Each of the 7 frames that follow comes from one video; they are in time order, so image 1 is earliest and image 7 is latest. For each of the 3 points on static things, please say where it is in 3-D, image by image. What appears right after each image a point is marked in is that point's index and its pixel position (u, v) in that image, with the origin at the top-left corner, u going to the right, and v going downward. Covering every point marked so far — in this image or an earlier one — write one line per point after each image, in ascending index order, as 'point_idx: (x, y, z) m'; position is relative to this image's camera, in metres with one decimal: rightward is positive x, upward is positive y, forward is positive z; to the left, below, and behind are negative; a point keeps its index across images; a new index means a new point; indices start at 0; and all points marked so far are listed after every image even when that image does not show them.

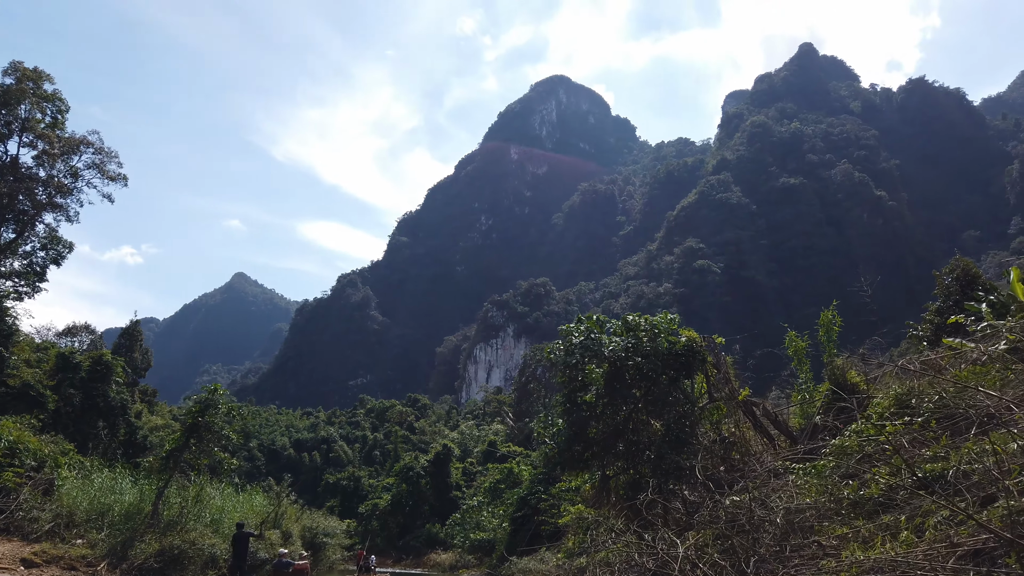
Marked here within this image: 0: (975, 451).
0: (+2.2, -0.8, +3.6) m
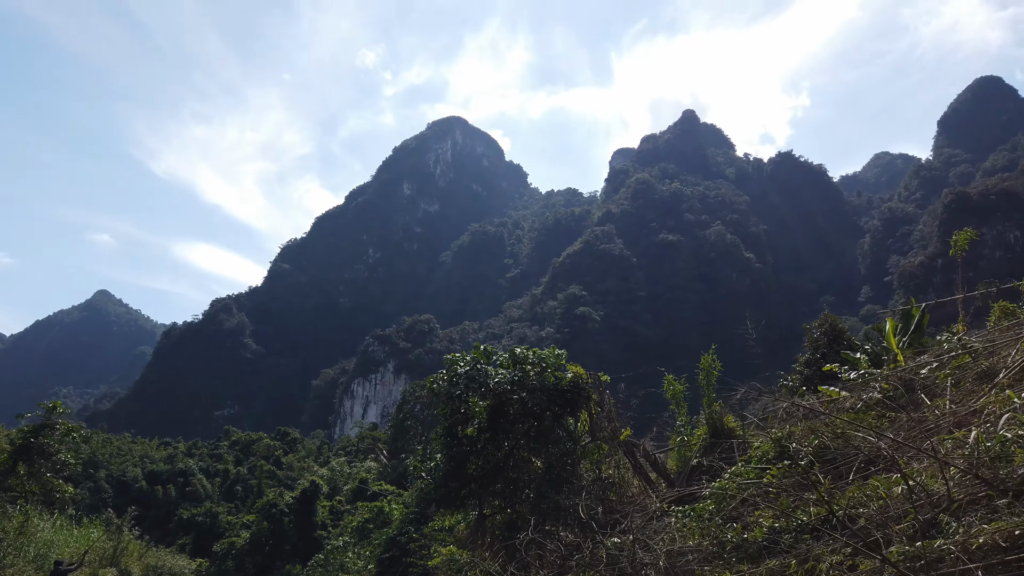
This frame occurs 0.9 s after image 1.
0: (+1.6, -0.9, +3.6) m
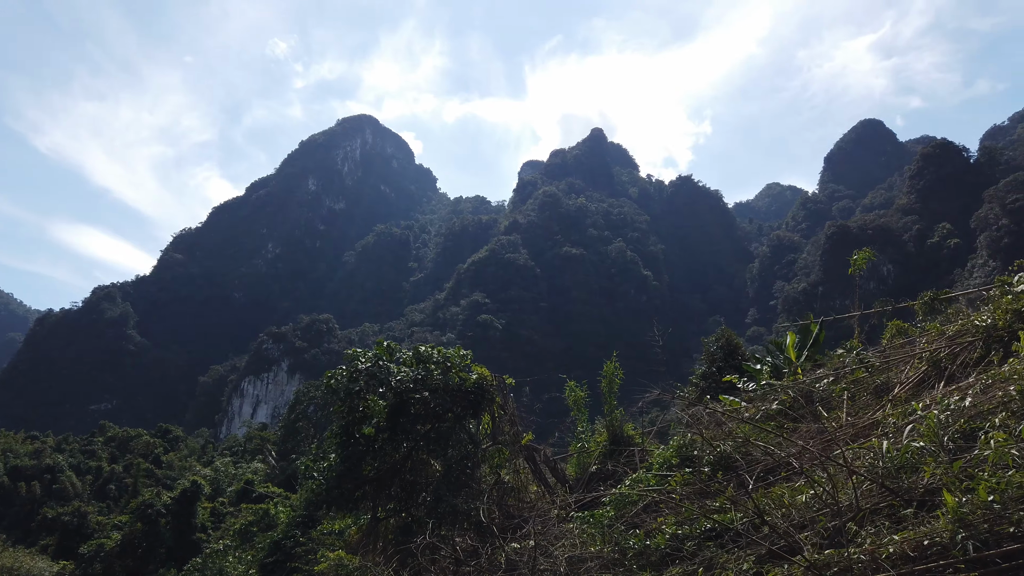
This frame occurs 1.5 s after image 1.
0: (+1.2, -1.0, +3.6) m
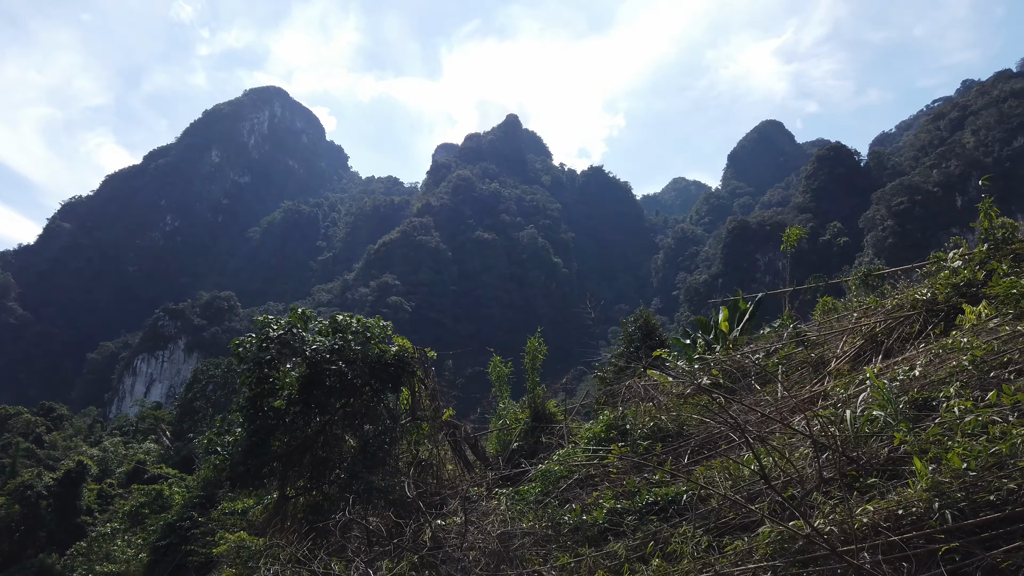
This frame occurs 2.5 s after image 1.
0: (+0.9, -0.8, +3.4) m
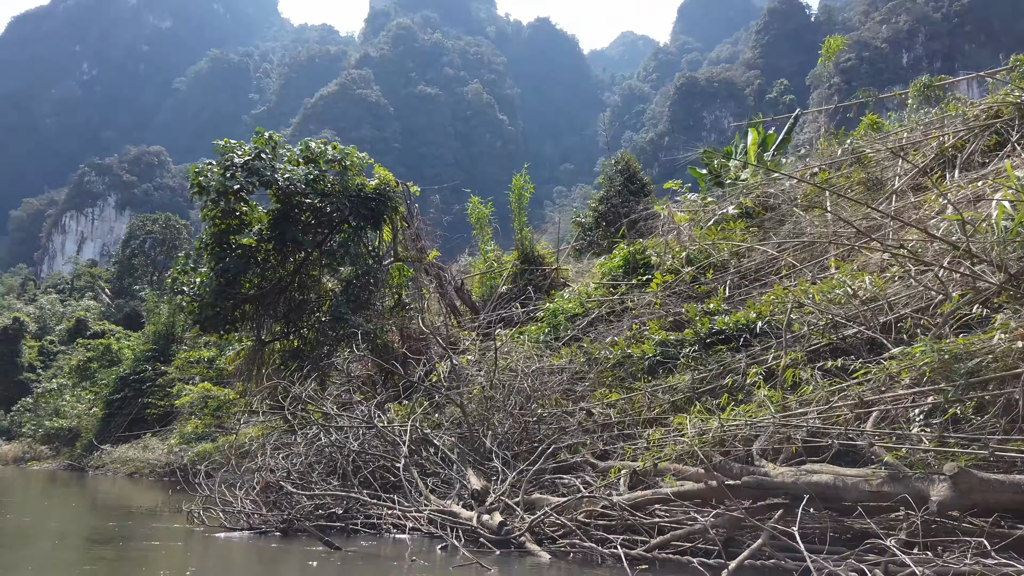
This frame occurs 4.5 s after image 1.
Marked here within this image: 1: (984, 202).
0: (+1.1, 0.0, +3.0) m
1: (+1.8, +0.3, +2.9) m
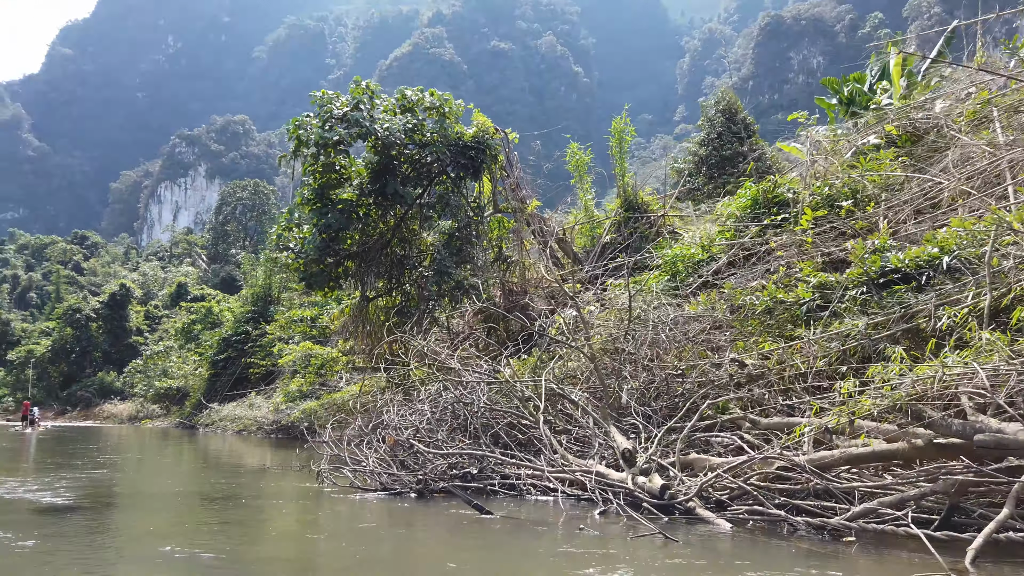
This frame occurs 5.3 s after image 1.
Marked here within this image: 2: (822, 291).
0: (+1.6, +0.2, +2.6) m
1: (+2.2, +0.6, +2.4) m
2: (+1.2, 0.0, +3.0) m
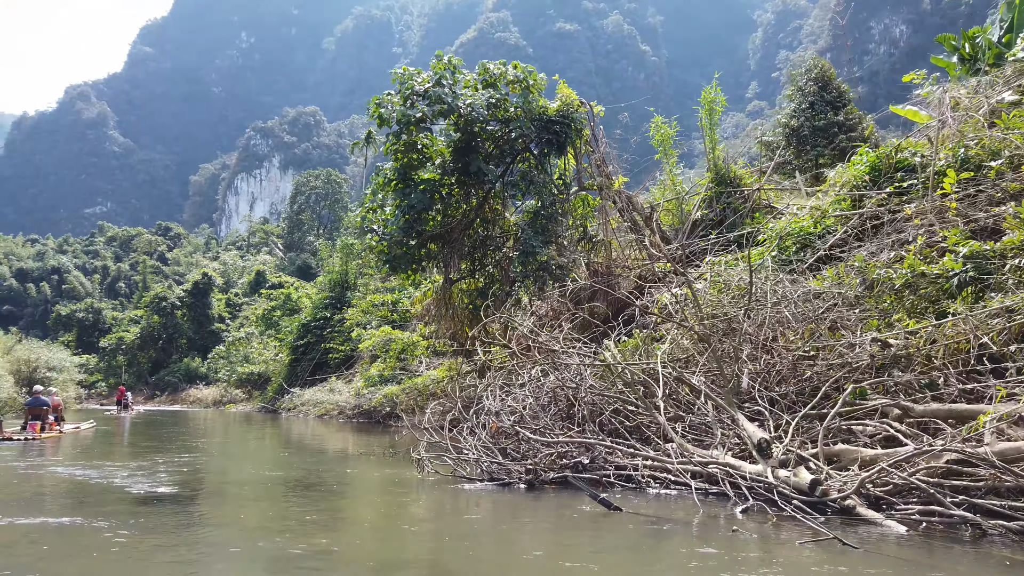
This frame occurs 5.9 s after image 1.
0: (+1.9, +0.3, +2.2) m
1: (+2.6, +0.7, +2.0) m
2: (+1.6, +0.1, +2.7) m
